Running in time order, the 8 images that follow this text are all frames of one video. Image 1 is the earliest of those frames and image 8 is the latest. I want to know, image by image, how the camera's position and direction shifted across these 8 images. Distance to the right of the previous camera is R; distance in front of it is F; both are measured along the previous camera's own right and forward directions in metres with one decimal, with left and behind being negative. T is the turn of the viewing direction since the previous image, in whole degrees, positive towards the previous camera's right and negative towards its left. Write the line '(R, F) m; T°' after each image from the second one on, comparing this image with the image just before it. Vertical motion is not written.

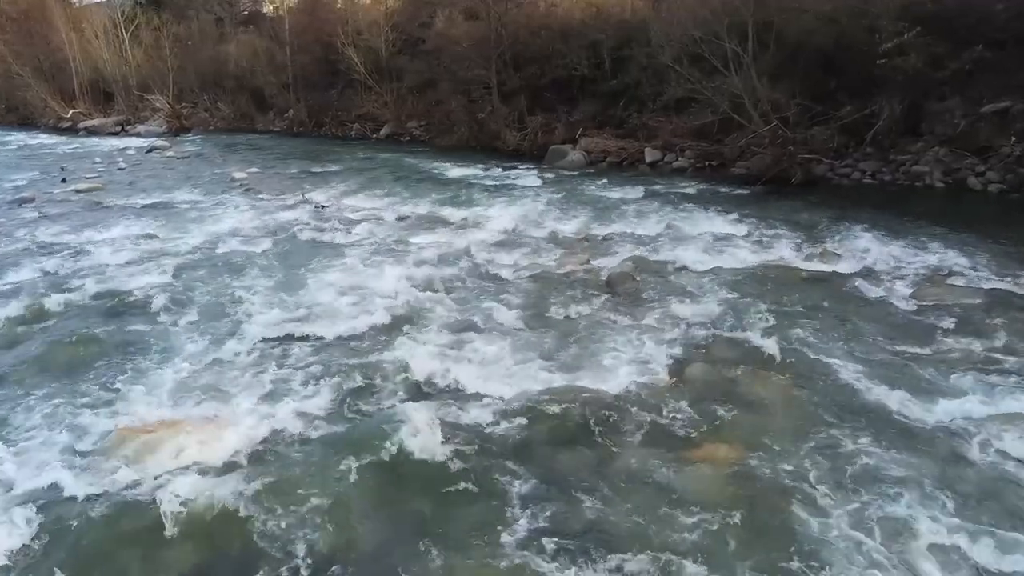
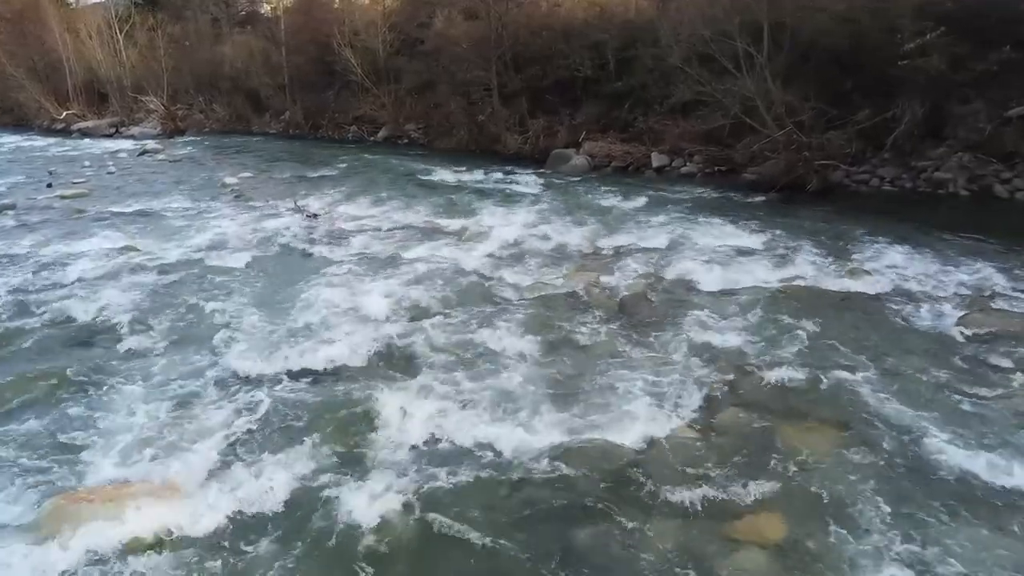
(0.0, +0.7) m; 0°
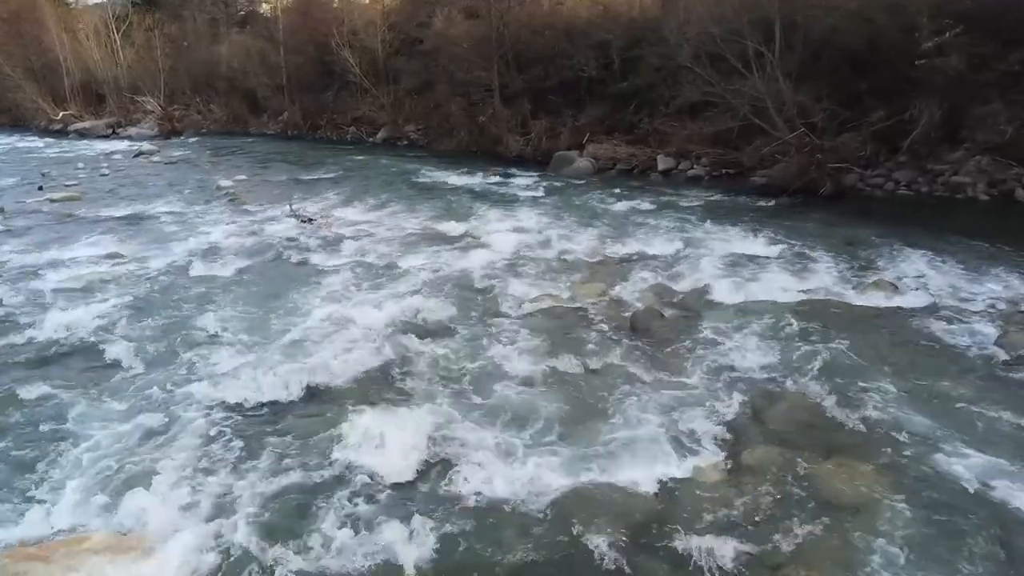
(0.0, +0.4) m; 0°
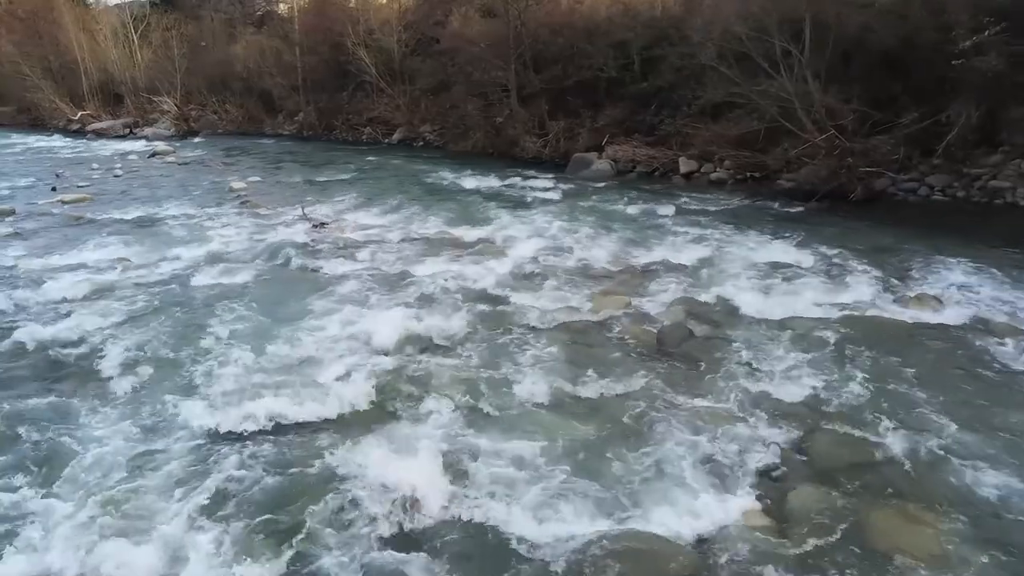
(0.0, +0.4) m; -1°
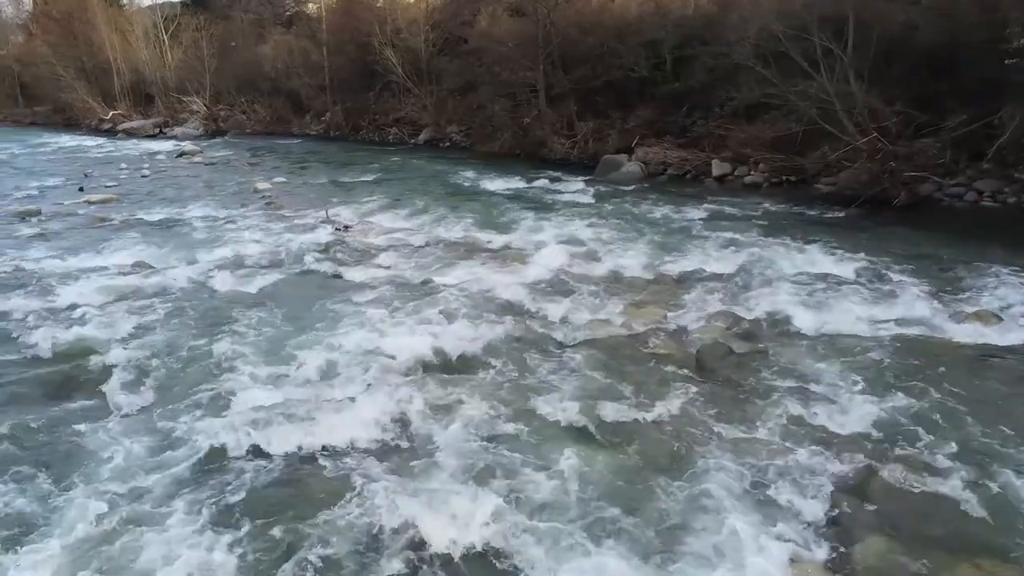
(0.0, +0.3) m; -2°
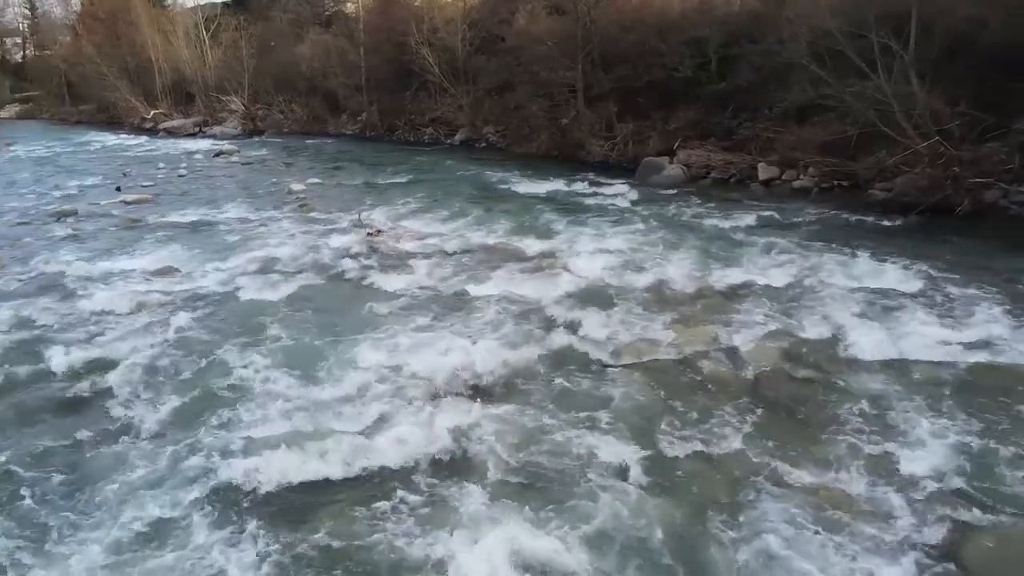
(0.0, +0.4) m; -3°
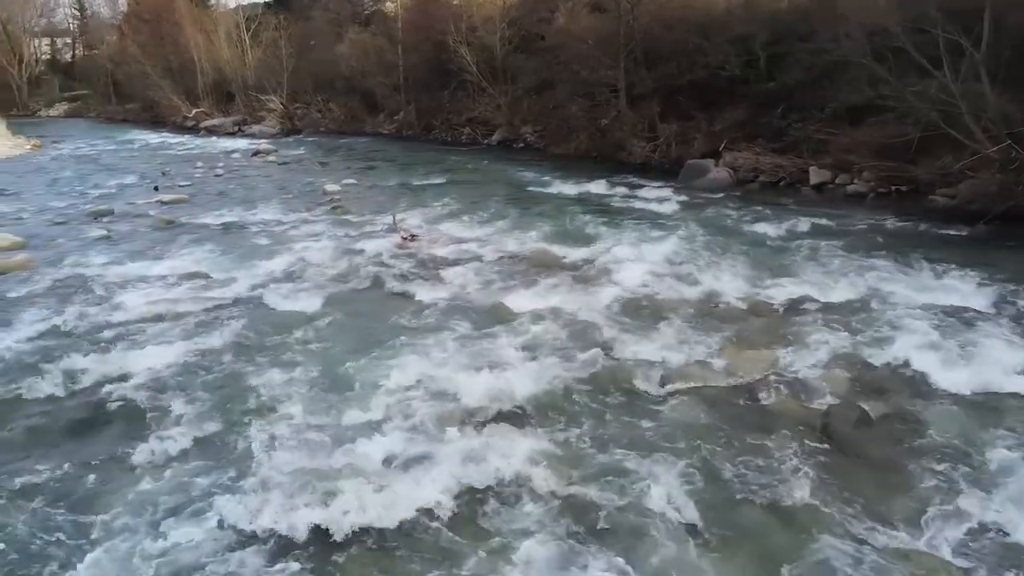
(0.0, +0.5) m; -3°
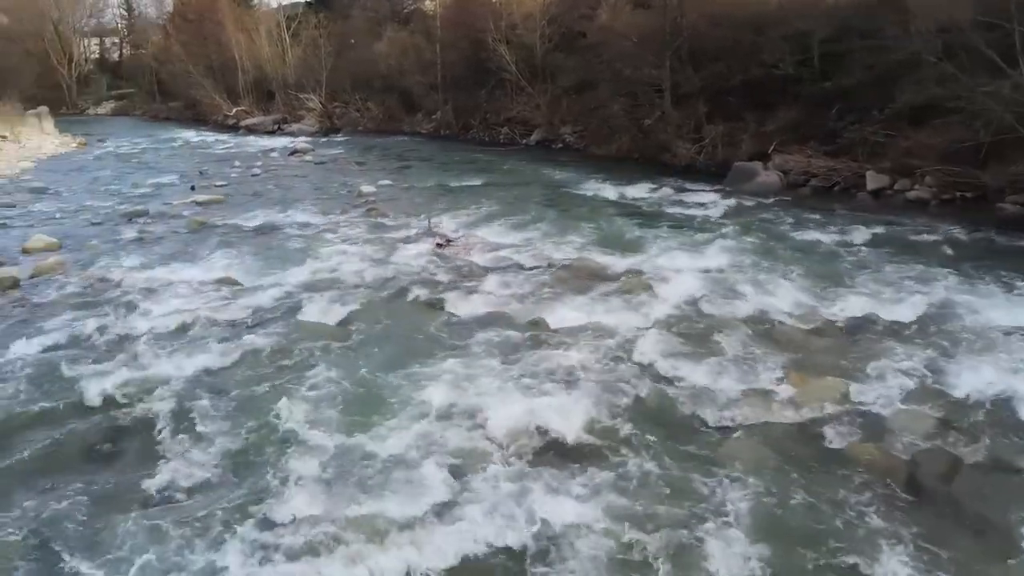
(0.0, +0.5) m; -3°
